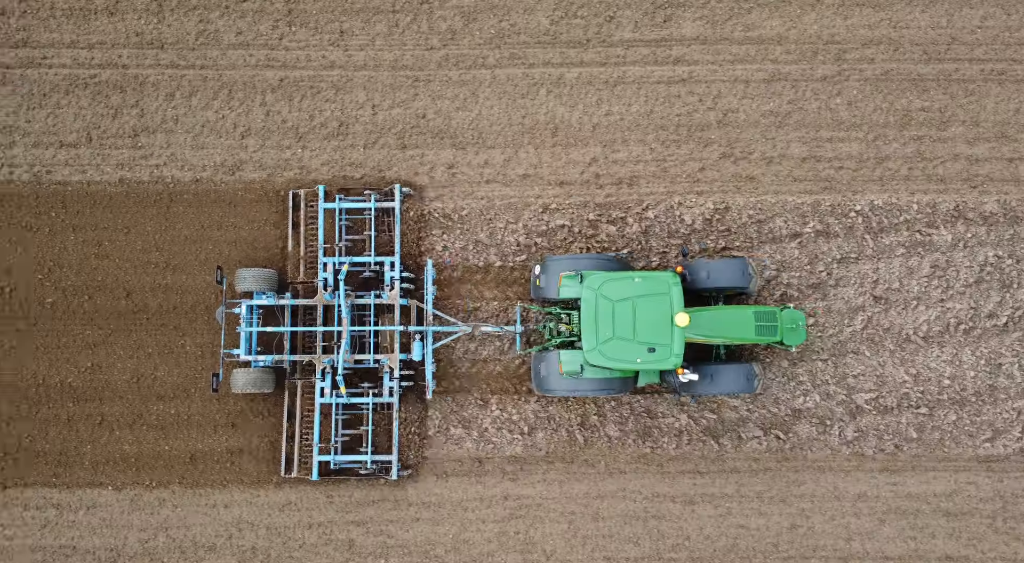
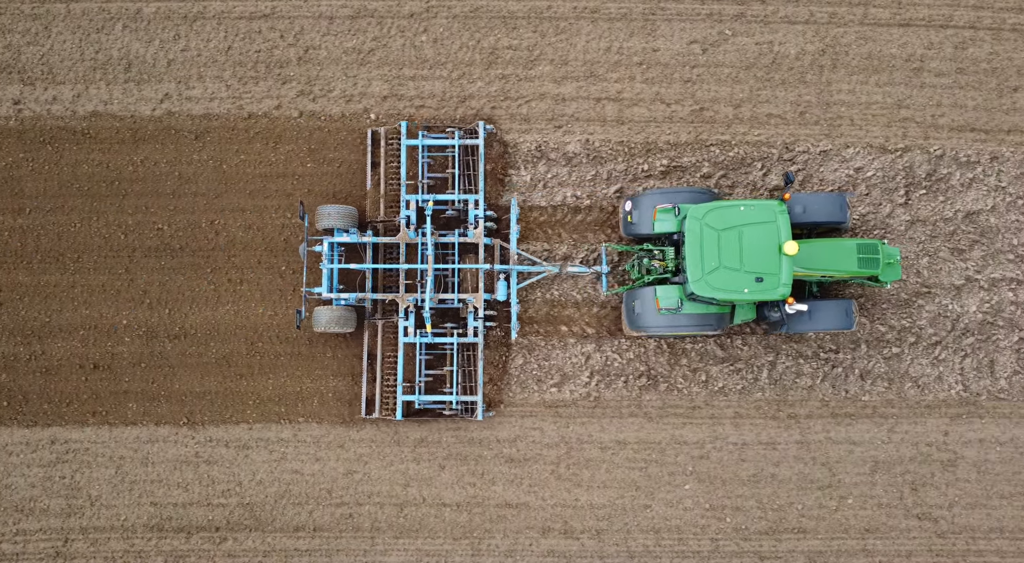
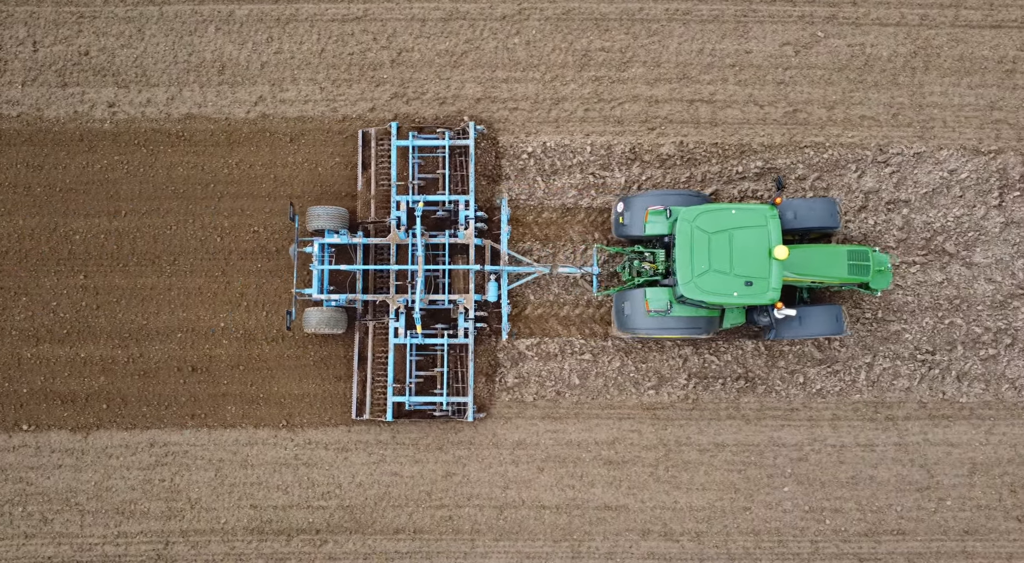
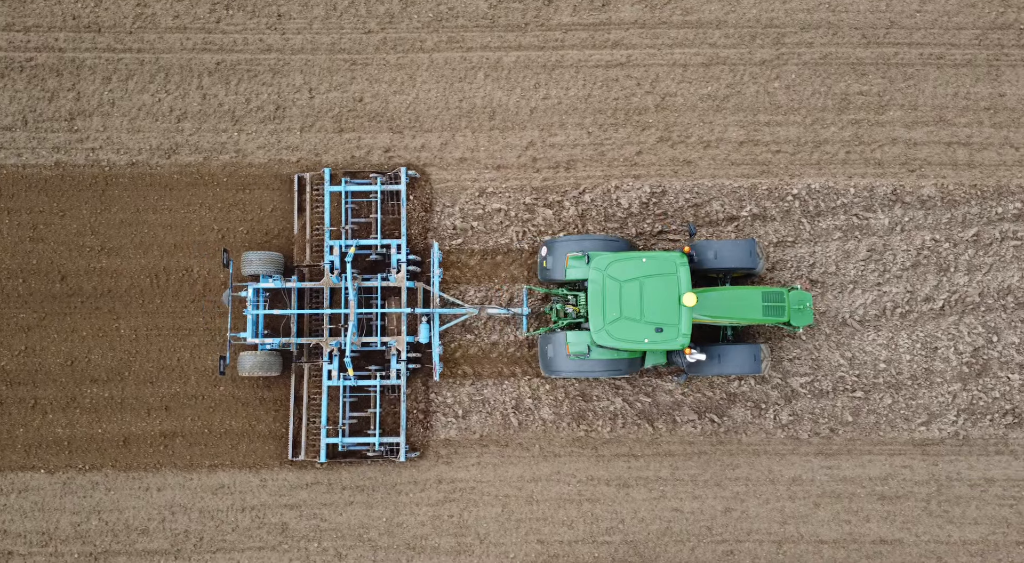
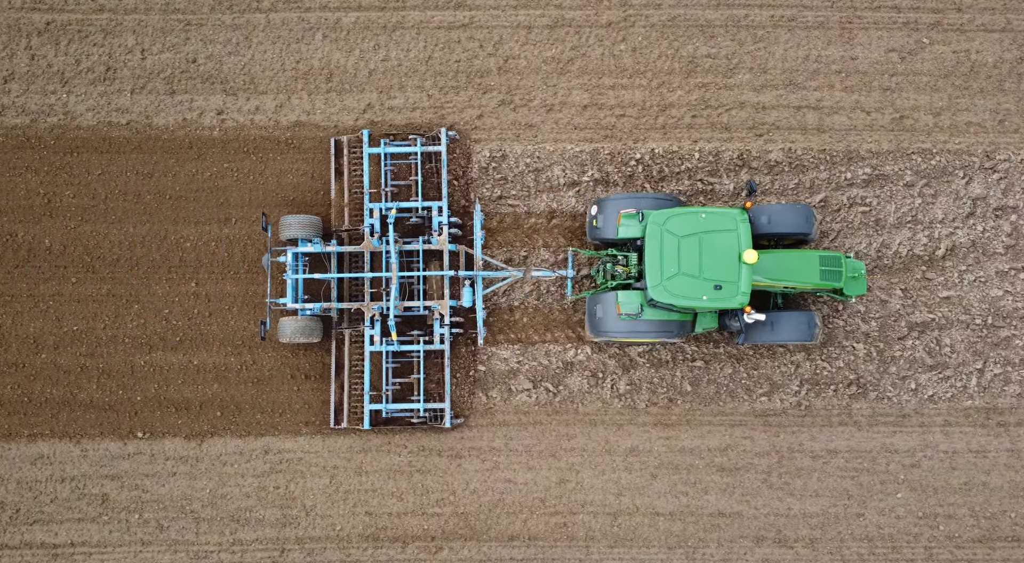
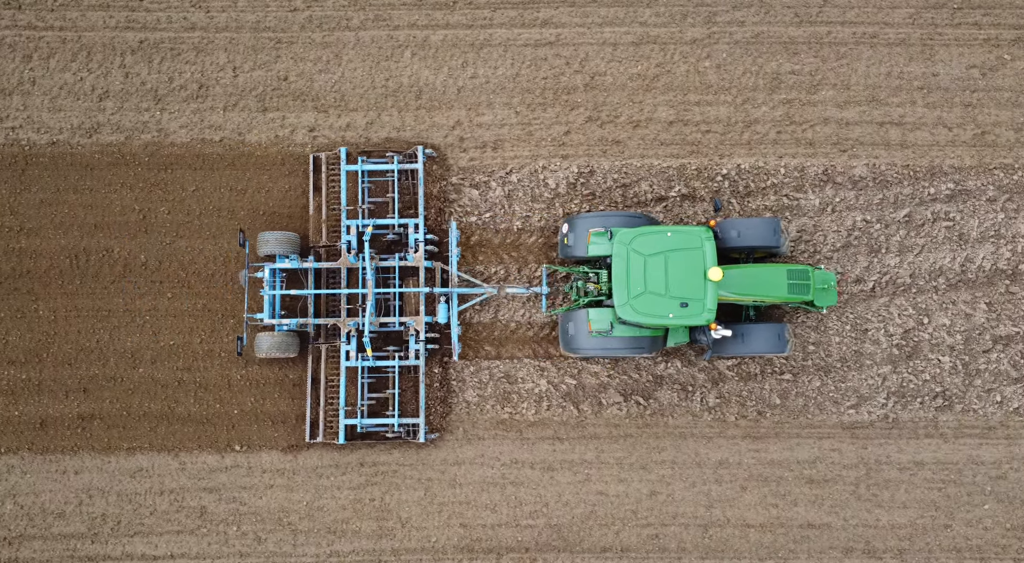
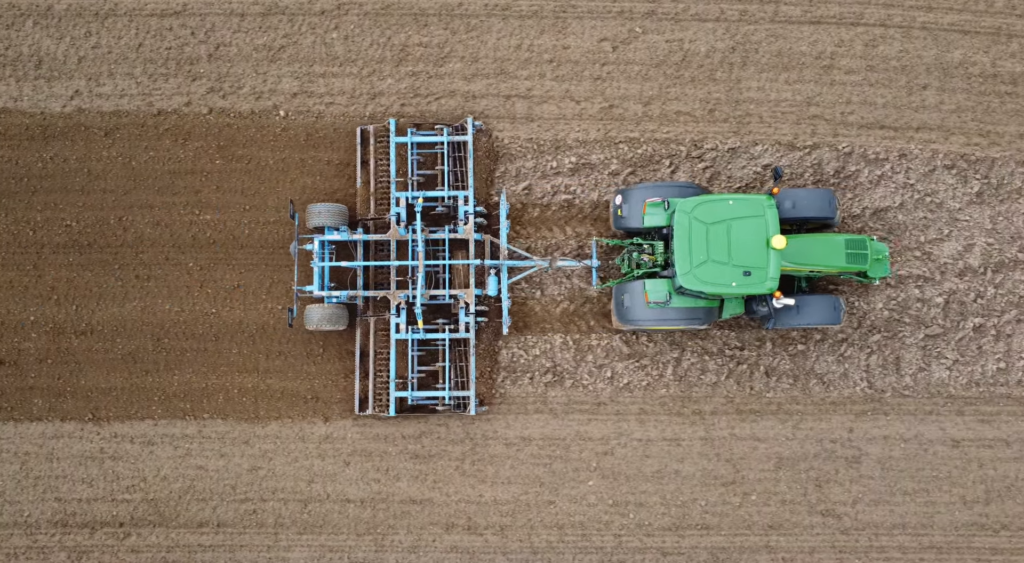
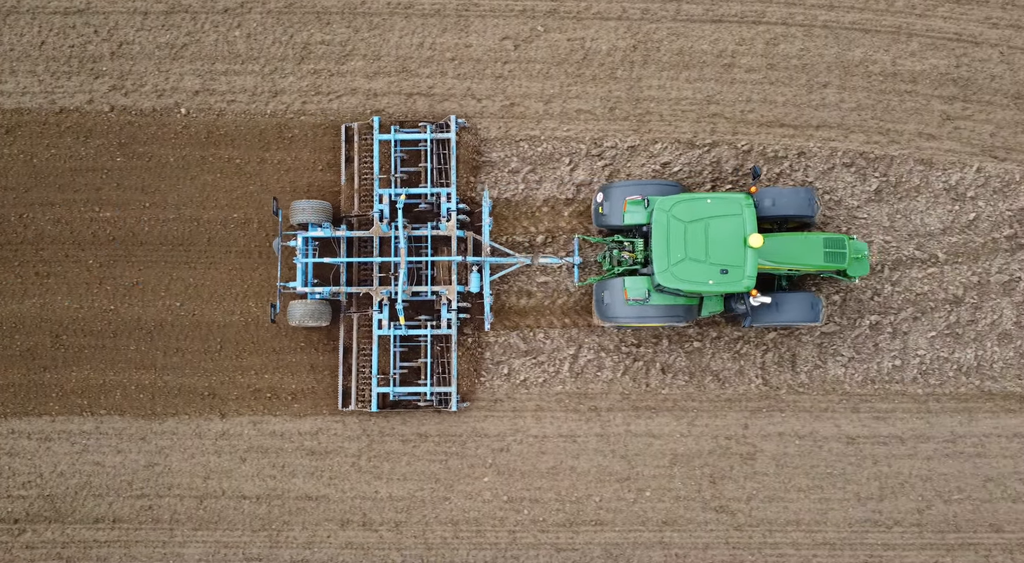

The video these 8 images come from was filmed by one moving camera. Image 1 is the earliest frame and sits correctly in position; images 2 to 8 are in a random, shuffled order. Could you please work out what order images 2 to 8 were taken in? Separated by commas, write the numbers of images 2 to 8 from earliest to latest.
4, 6, 5, 3, 2, 7, 8
